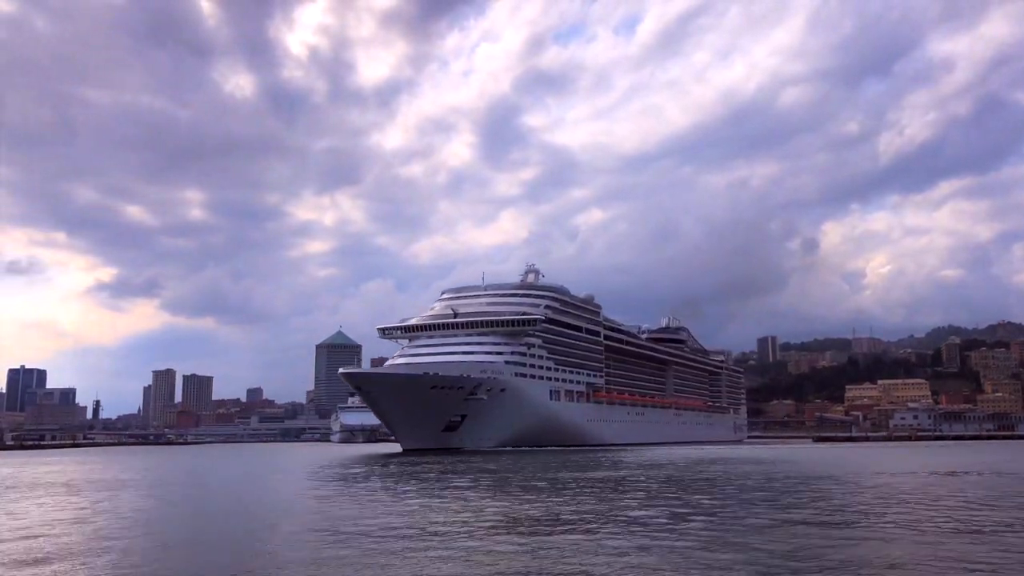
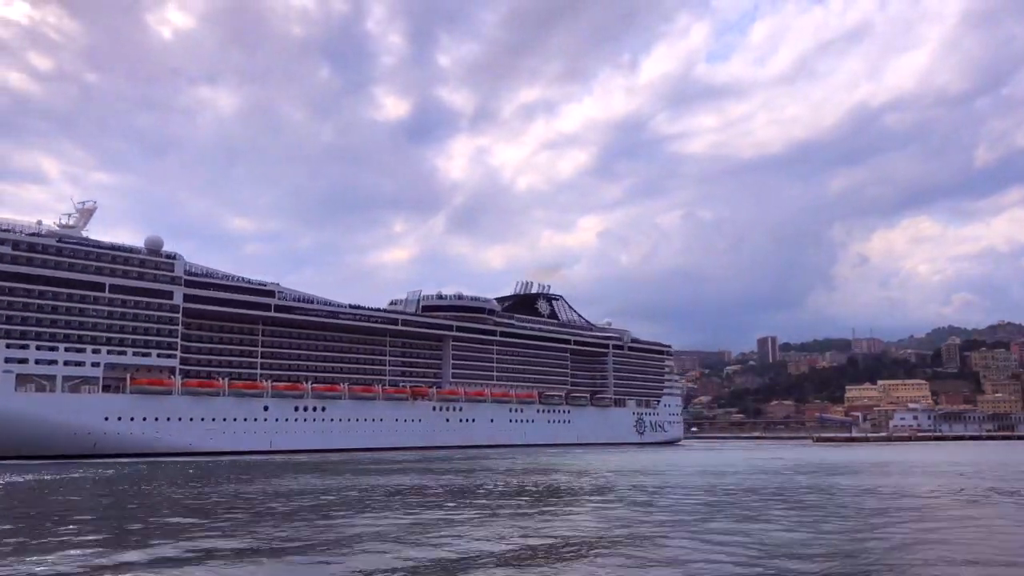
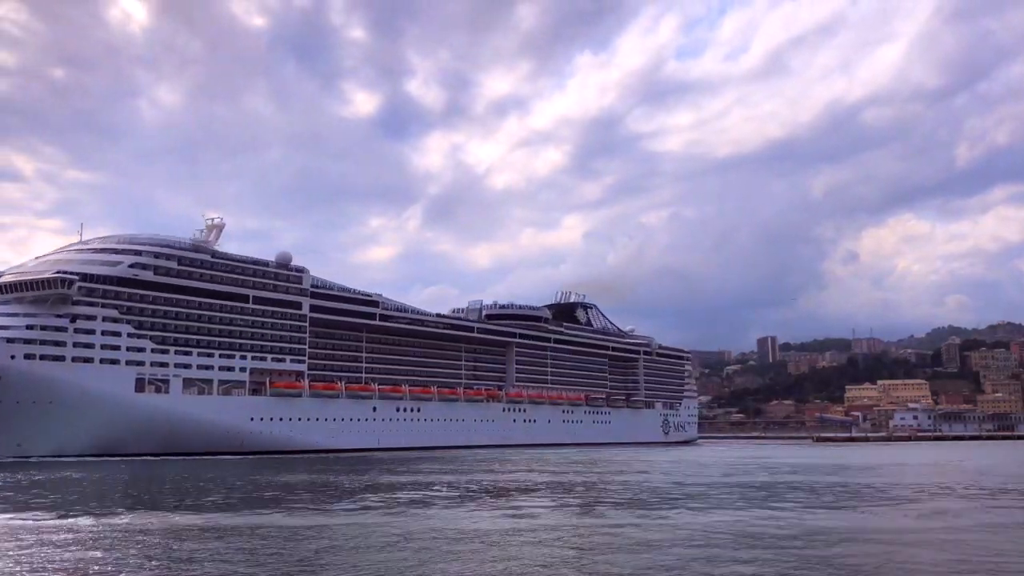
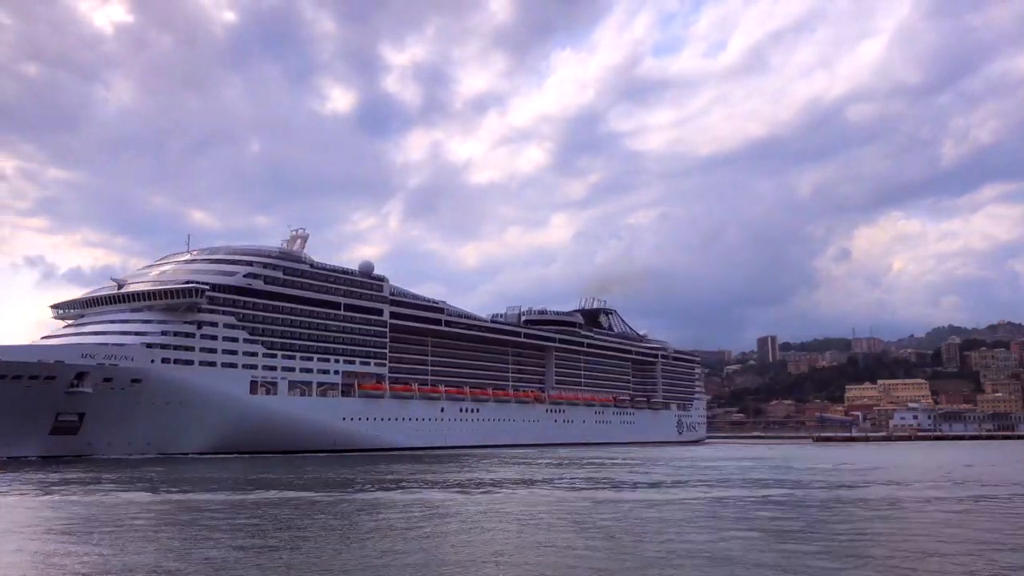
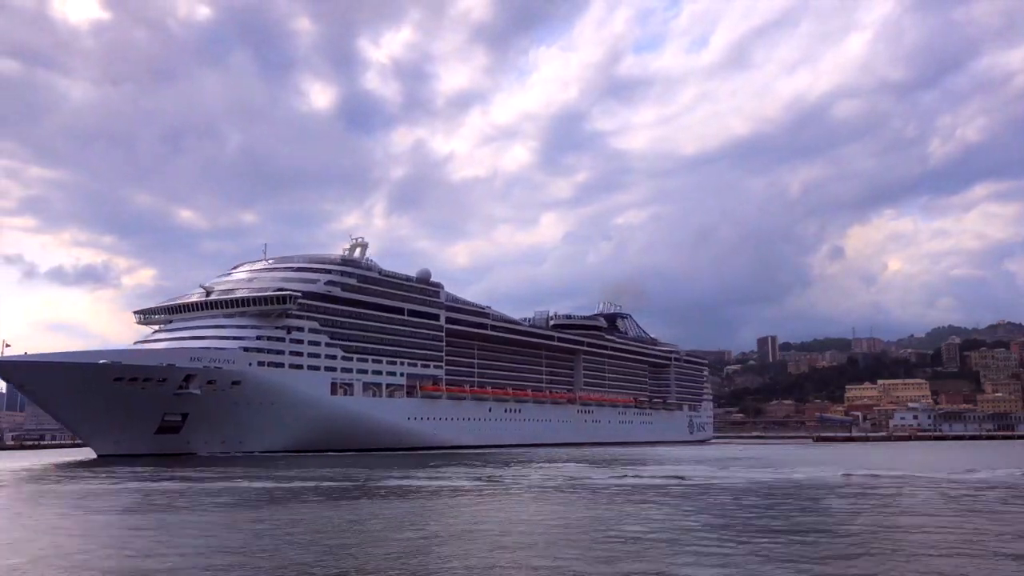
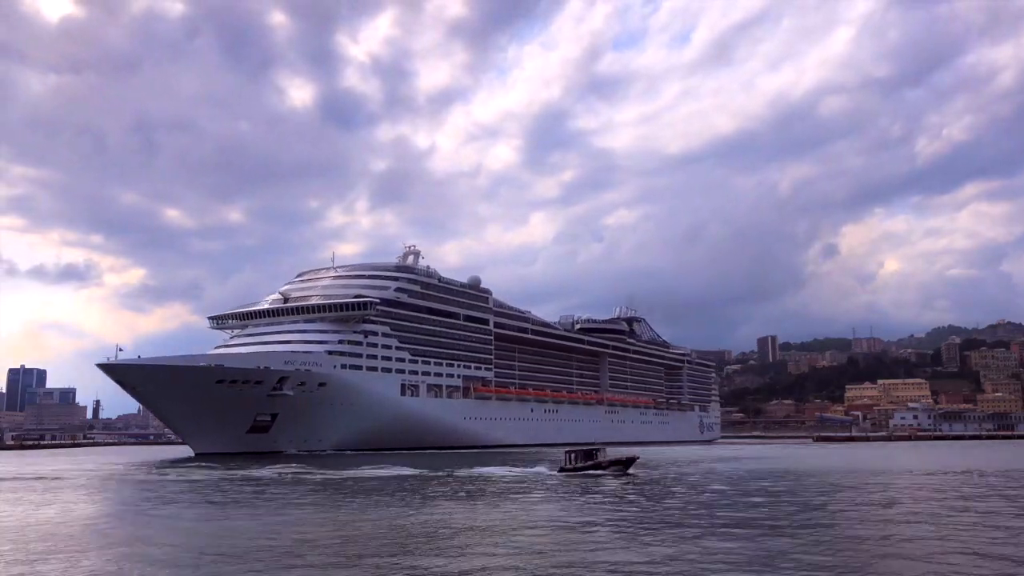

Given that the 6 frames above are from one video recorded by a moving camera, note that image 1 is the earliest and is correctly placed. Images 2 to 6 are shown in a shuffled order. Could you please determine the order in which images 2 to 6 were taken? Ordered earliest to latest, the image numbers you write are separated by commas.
6, 5, 4, 3, 2
